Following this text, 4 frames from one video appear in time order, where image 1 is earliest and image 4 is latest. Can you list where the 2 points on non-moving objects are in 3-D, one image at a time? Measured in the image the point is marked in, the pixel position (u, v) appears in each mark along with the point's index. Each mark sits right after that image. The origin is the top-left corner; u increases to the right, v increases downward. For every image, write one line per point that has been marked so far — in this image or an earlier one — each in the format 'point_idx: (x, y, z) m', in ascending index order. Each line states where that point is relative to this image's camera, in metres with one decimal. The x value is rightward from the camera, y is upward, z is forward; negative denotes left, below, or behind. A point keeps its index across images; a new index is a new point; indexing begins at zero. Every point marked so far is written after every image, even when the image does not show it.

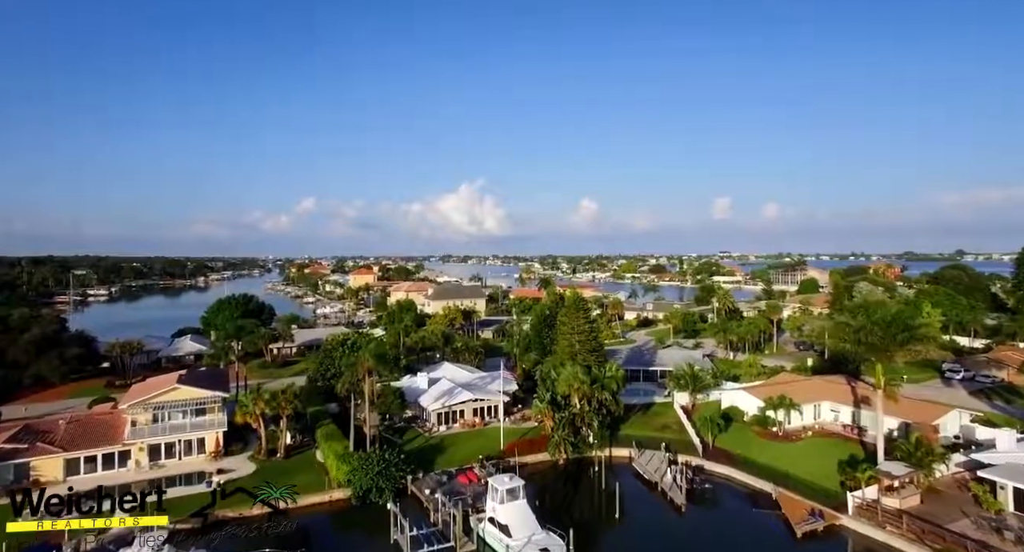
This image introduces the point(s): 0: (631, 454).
0: (+3.8, -5.8, +19.2) m
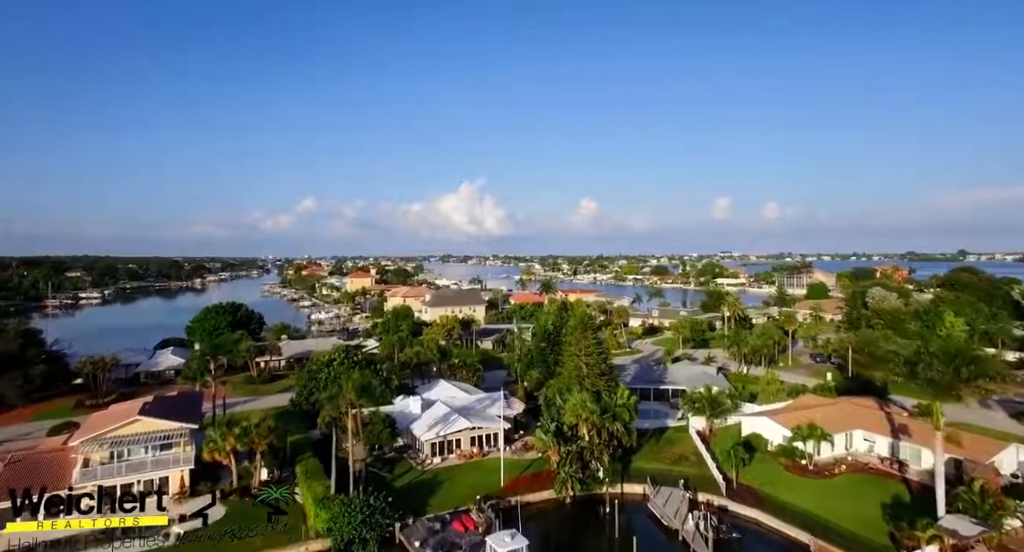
0: (+3.9, -6.3, +17.2) m
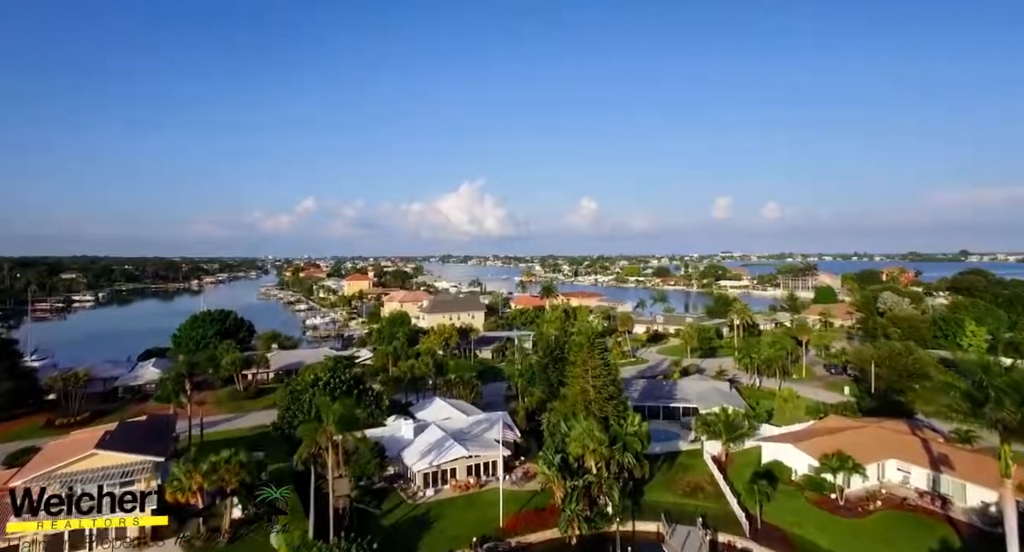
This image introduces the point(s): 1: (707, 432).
0: (+3.9, -6.7, +15.6) m
1: (+6.5, -5.2, +19.9) m
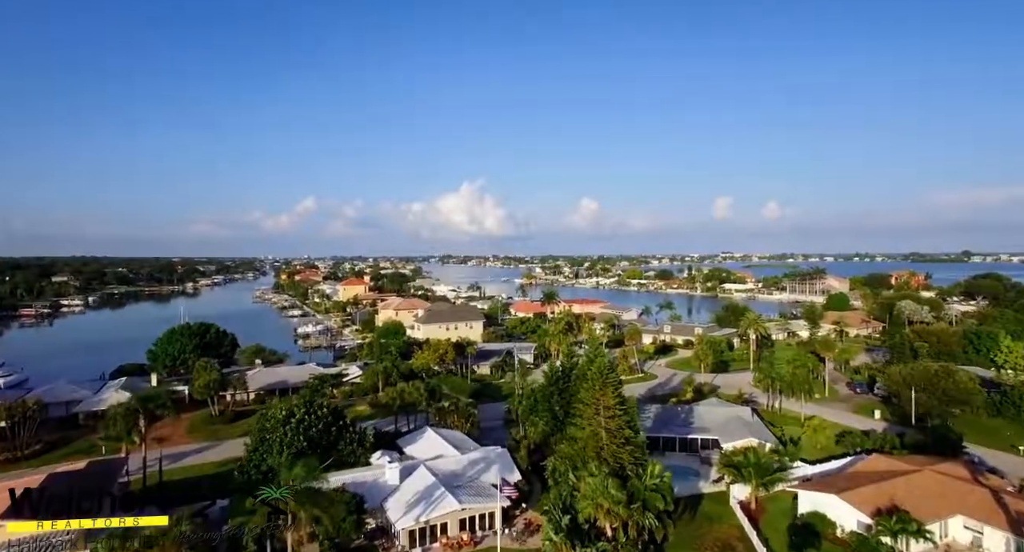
0: (+3.9, -7.3, +13.1) m
1: (+6.5, -5.8, +17.4) m
